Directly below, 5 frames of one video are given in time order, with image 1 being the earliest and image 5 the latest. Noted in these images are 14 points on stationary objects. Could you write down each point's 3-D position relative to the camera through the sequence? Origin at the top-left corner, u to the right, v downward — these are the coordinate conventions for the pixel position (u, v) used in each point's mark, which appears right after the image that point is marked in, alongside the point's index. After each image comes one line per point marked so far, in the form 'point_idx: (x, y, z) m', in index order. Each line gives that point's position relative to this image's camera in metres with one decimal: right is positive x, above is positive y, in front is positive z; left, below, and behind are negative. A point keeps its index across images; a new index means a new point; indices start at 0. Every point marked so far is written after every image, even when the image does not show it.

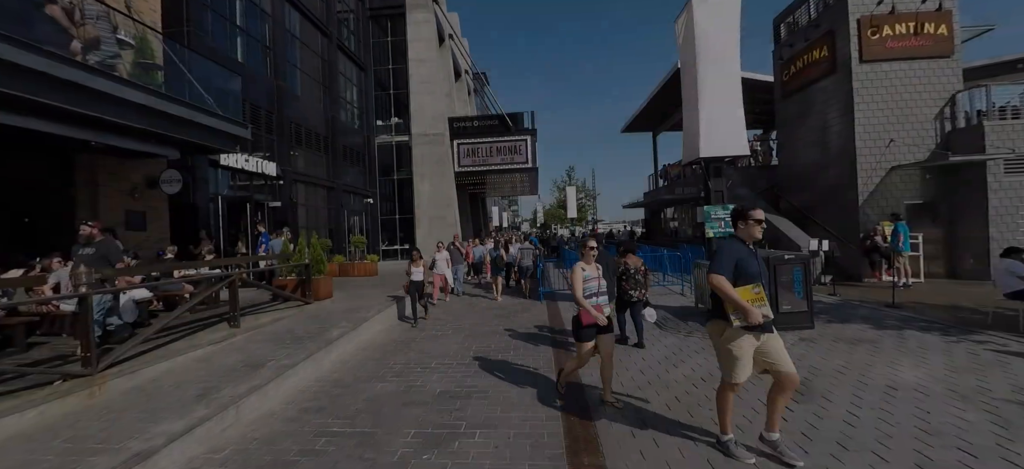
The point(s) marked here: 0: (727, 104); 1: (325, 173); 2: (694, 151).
0: (+4.4, +2.7, +8.1) m
1: (-8.9, +3.0, +18.7) m
2: (+3.9, +1.8, +8.4) m
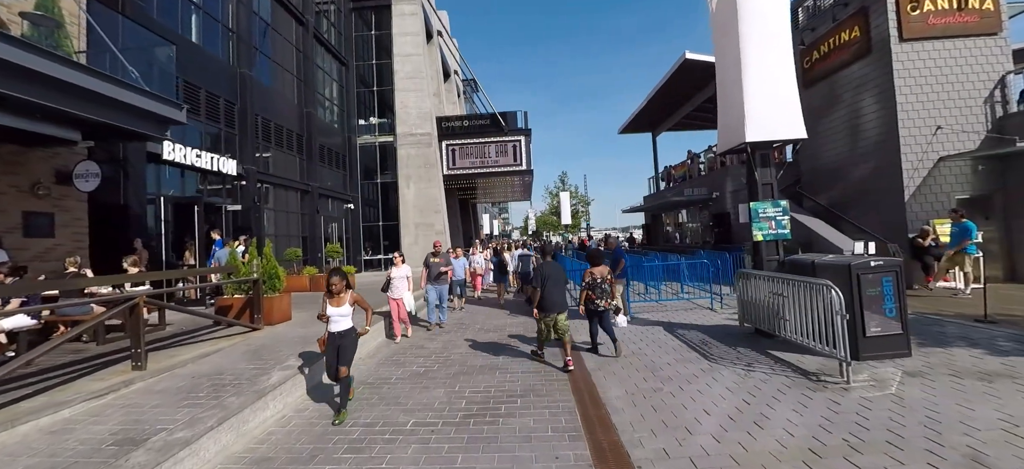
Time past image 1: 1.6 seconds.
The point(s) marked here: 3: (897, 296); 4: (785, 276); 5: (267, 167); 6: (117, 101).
0: (+4.5, +2.6, +6.5) m
1: (-9.2, +2.6, +16.8) m
2: (+4.0, +1.7, +6.8) m
3: (+5.2, -0.8, +5.3) m
4: (+4.3, -0.7, +6.1) m
5: (-9.1, +2.5, +14.7) m
6: (-7.0, +2.4, +6.9) m
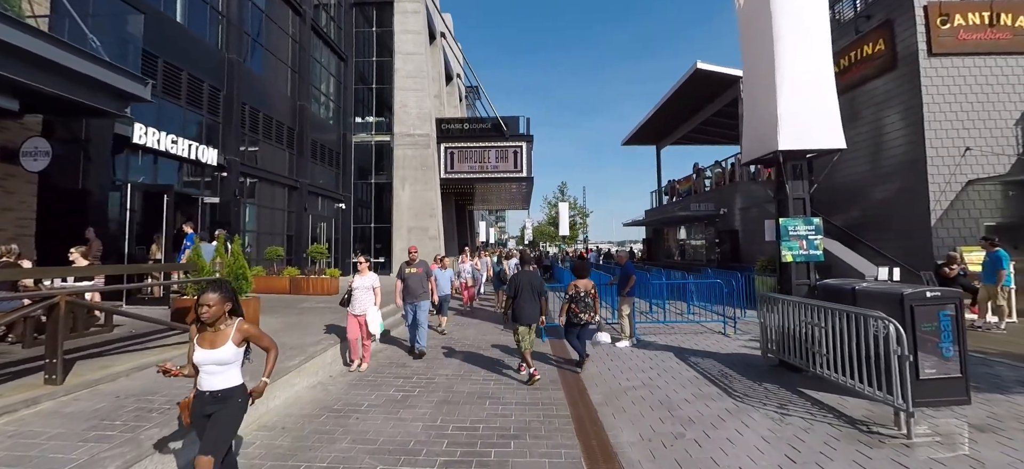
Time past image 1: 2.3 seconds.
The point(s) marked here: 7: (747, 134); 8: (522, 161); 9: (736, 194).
0: (+4.6, +2.3, +5.9) m
1: (-9.2, +2.7, +15.9) m
2: (+4.0, +1.4, +6.1) m
3: (+5.2, -1.2, +4.5) m
4: (+4.2, -1.0, +5.4) m
5: (-9.1, +2.6, +13.8) m
6: (-6.9, +2.6, +6.1) m
7: (+4.0, +1.7, +6.6) m
8: (+0.5, +3.6, +19.0) m
9: (+8.4, +1.5, +14.6) m
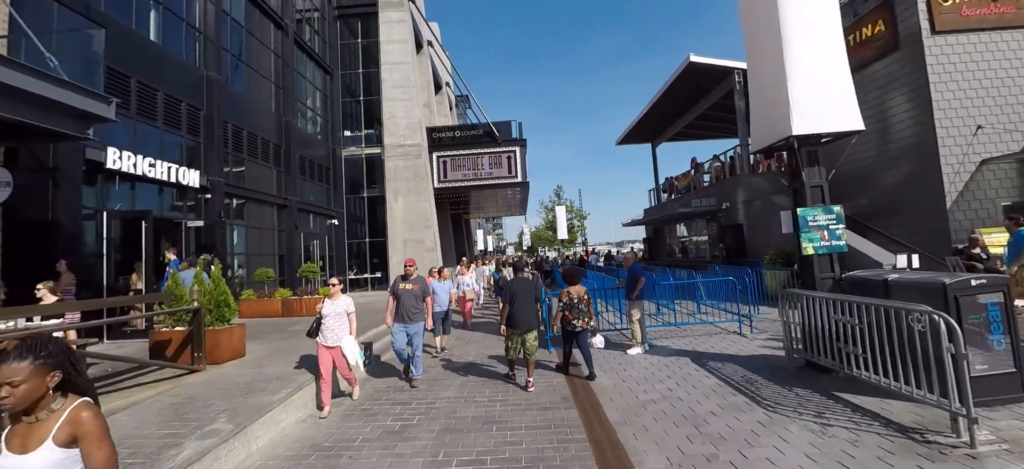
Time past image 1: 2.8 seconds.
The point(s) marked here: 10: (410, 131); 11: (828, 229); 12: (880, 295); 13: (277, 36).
0: (+4.4, +2.5, +5.5) m
1: (-9.4, +1.9, +15.5) m
2: (+3.9, +1.6, +5.7) m
3: (+5.2, -0.9, +4.1) m
4: (+4.3, -0.8, +4.9) m
5: (-9.3, +1.8, +13.4) m
6: (-7.0, +2.1, +5.7) m
7: (+3.9, +1.8, +6.2) m
8: (+0.2, +3.3, +18.6) m
9: (+8.2, +1.7, +14.2) m
10: (-5.2, +5.3, +20.1) m
11: (+4.5, +0.1, +5.6) m
12: (+4.7, -0.8, +5.0) m
13: (-9.6, +8.2, +16.1) m
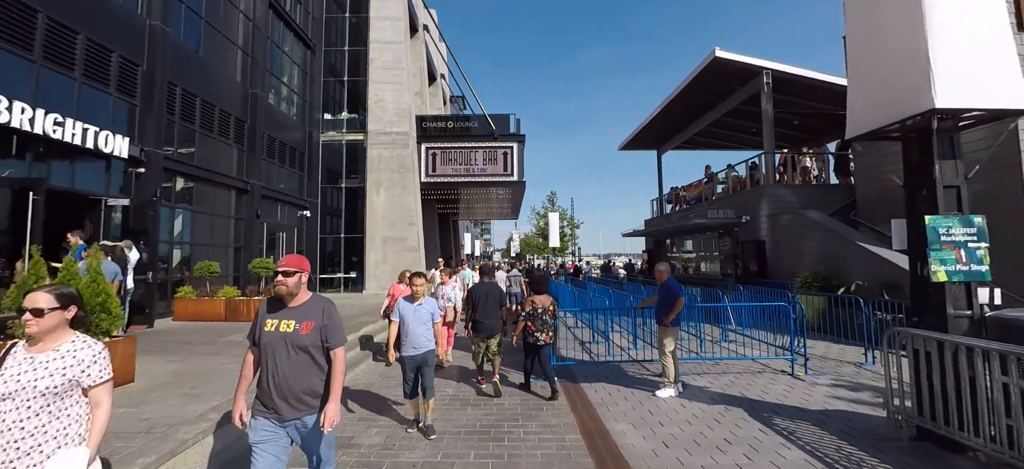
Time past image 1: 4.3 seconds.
0: (+4.6, +2.3, +3.9) m
1: (-9.5, +2.3, +13.4) m
2: (+4.1, +1.4, +4.1) m
3: (+5.3, -1.2, +2.5) m
4: (+4.4, -1.0, +3.3) m
5: (-9.3, +2.3, +11.3) m
6: (-6.8, +2.5, +3.7) m
7: (+4.1, +1.6, +4.6) m
8: (+0.1, +3.1, +16.9) m
9: (+8.1, +1.2, +12.7) m
10: (-5.3, +5.4, +18.3) m
11: (+4.6, -0.1, +4.0) m
12: (+4.8, -1.0, +3.4) m
13: (-9.4, +8.6, +14.1) m
